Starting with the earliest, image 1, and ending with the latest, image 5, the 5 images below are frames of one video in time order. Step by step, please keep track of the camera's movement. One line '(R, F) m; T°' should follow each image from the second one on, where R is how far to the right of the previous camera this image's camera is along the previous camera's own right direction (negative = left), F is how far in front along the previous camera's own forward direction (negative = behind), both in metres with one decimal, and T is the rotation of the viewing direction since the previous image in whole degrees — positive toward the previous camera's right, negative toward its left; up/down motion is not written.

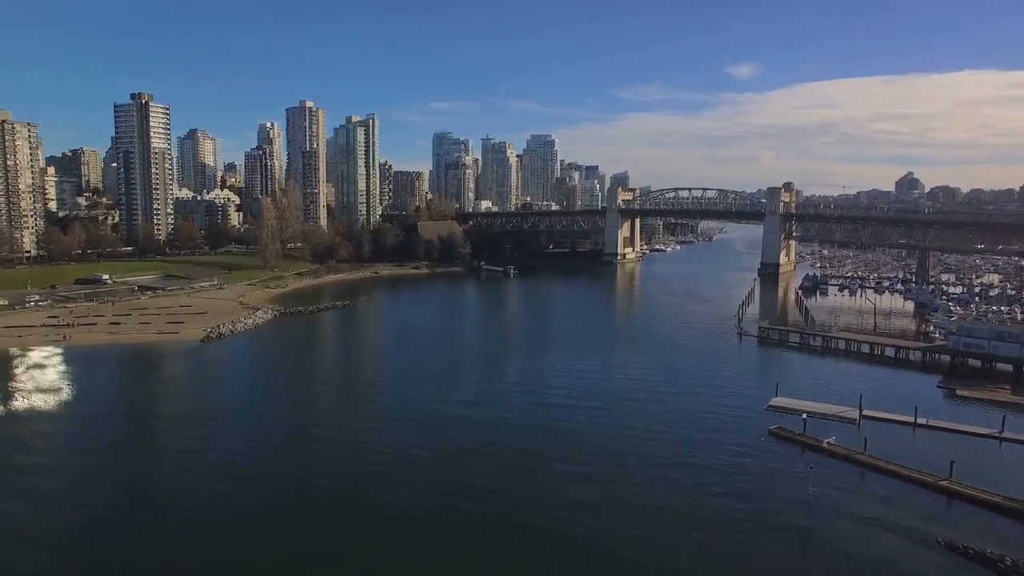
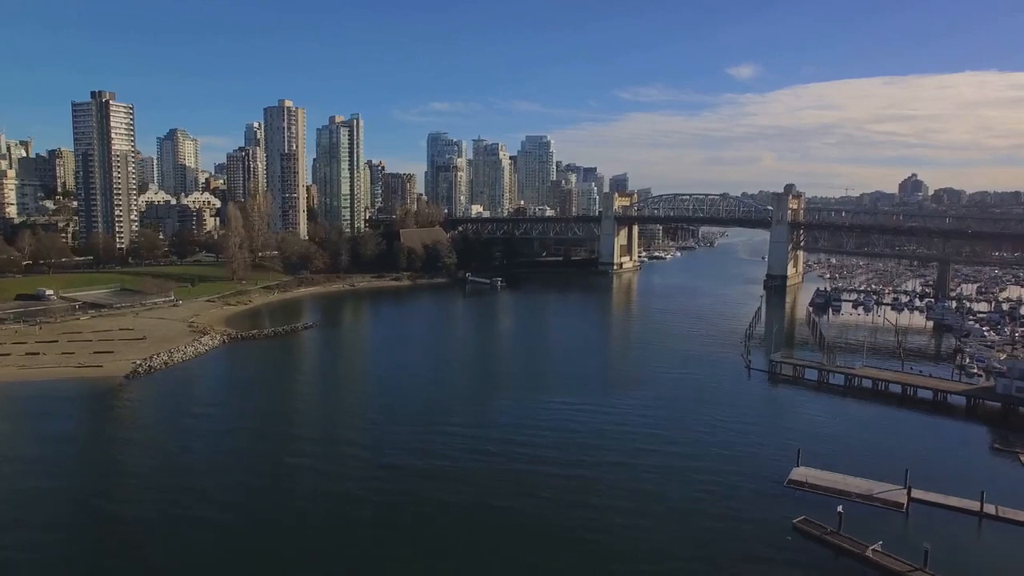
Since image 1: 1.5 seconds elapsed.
(+0.5, +2.1) m; 0°
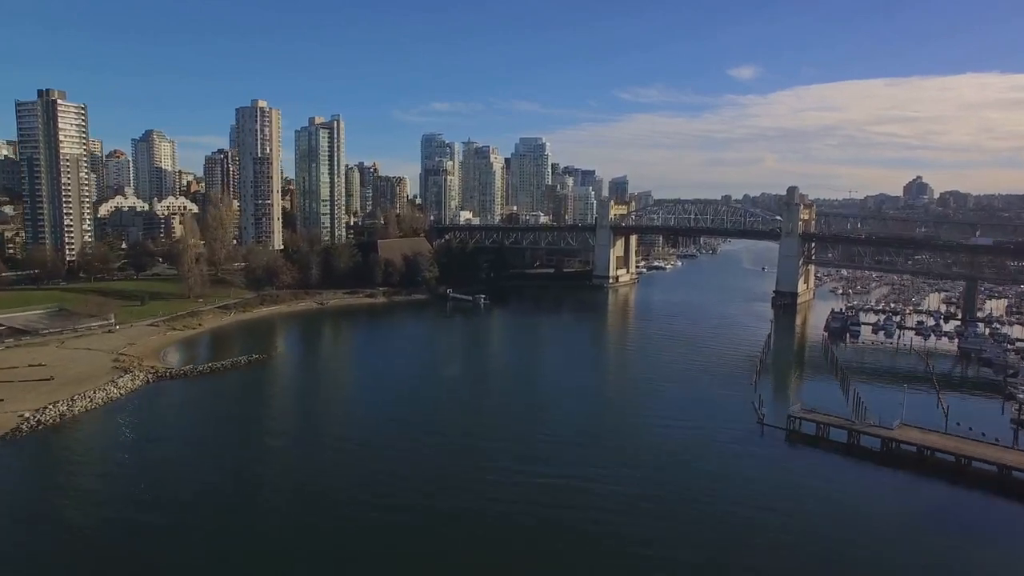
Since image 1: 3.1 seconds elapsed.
(+0.6, +2.4) m; 0°
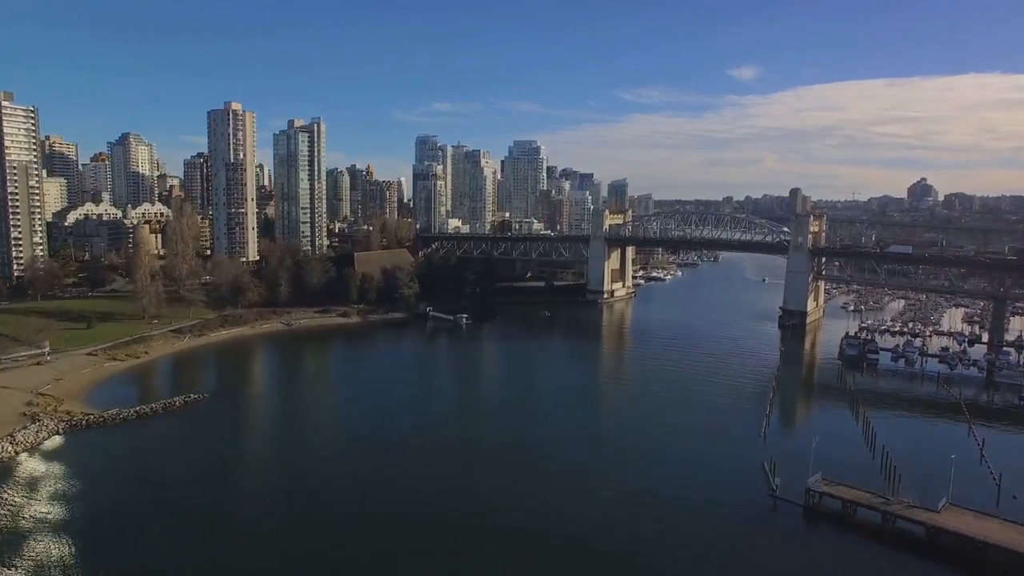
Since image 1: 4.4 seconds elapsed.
(+0.5, +2.0) m; 0°
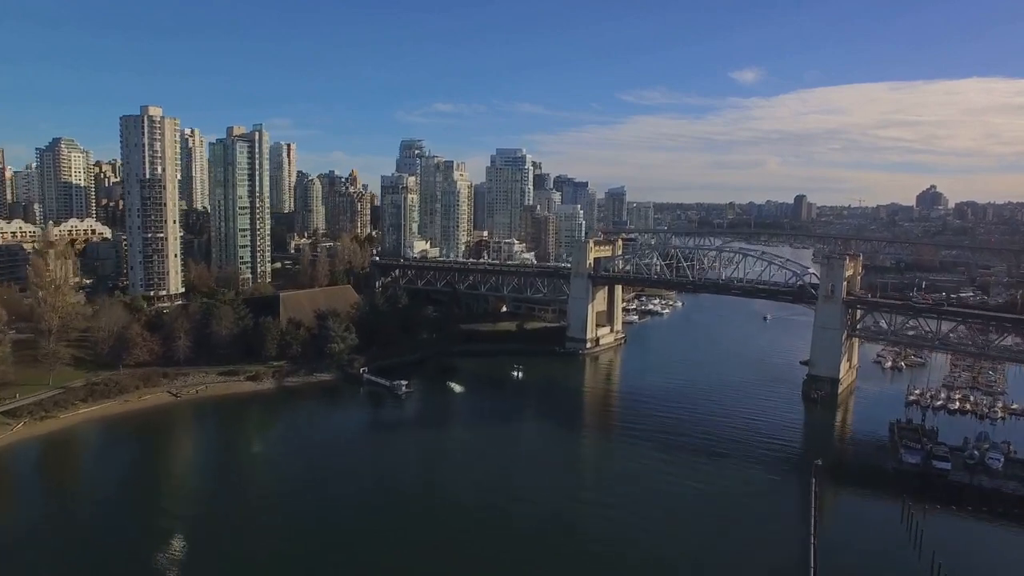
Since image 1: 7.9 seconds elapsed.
(+1.2, +5.0) m; 0°
